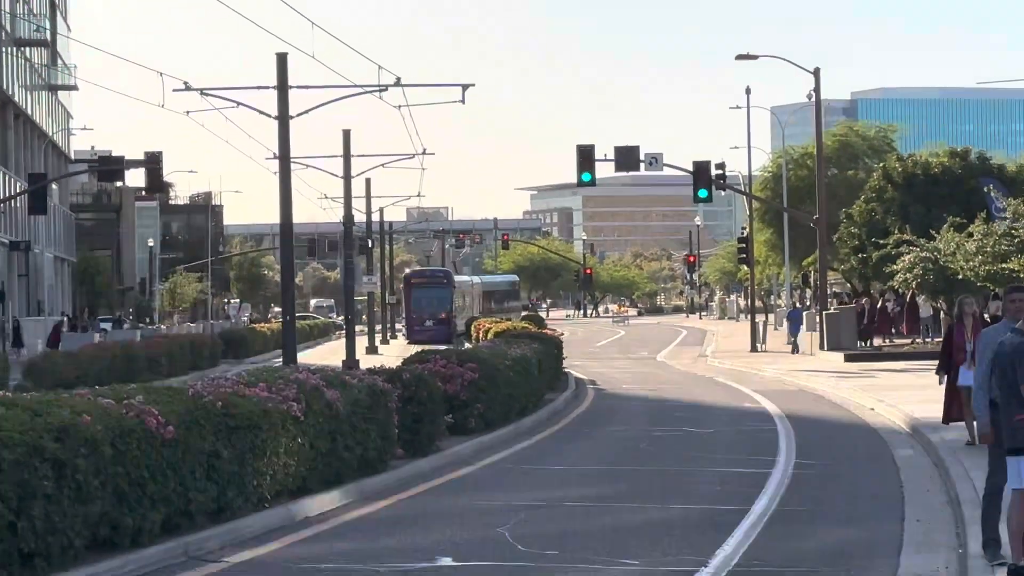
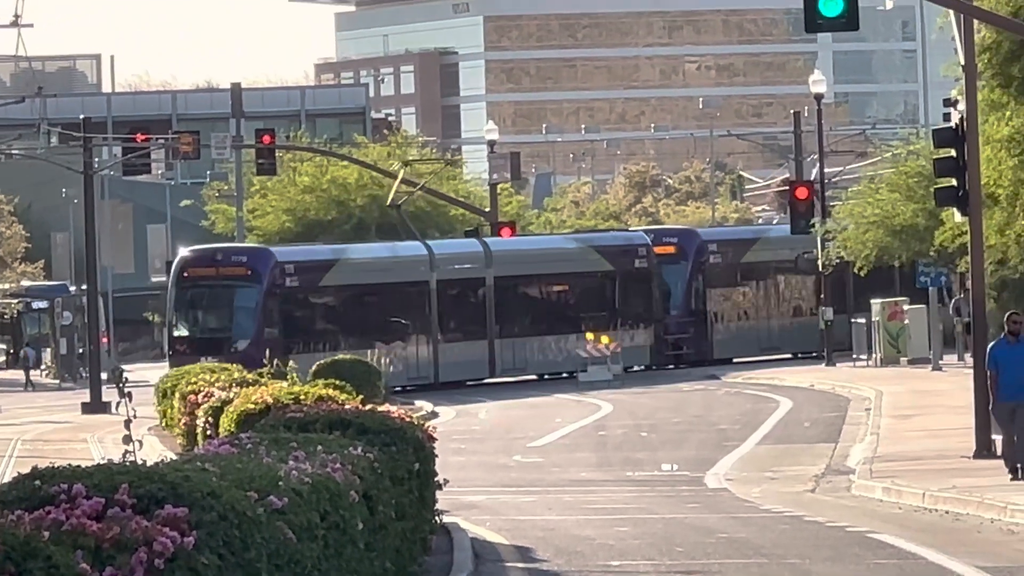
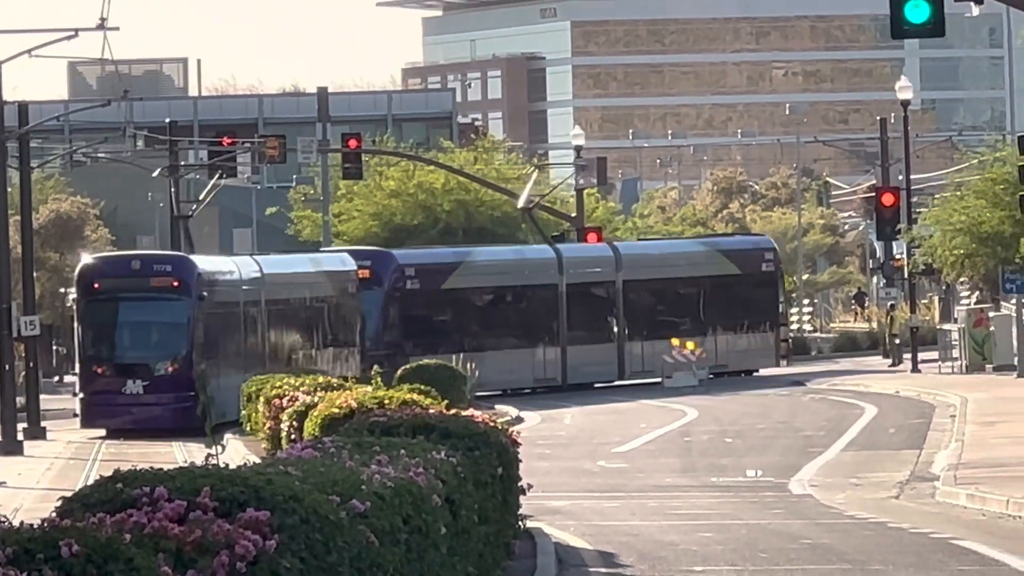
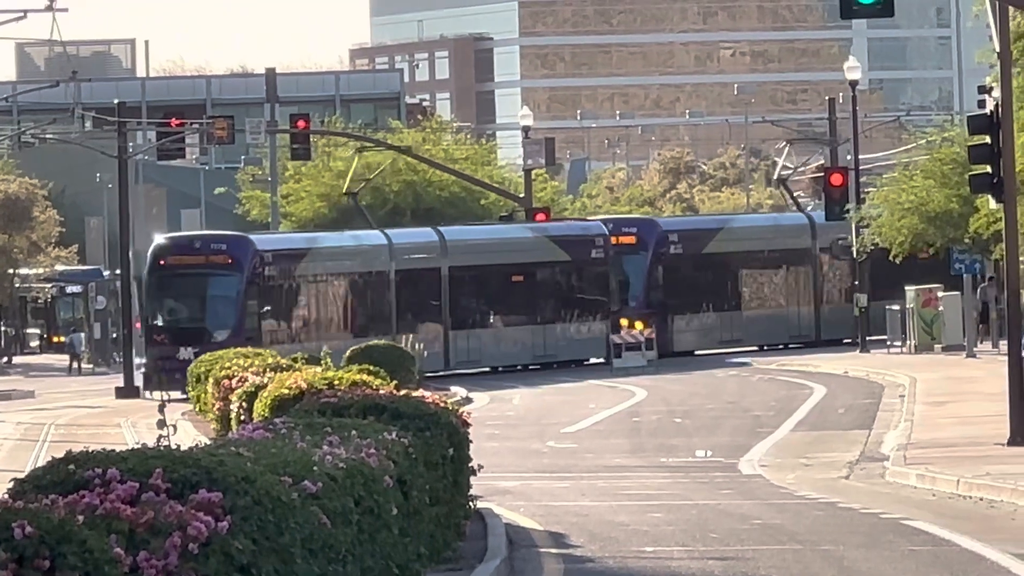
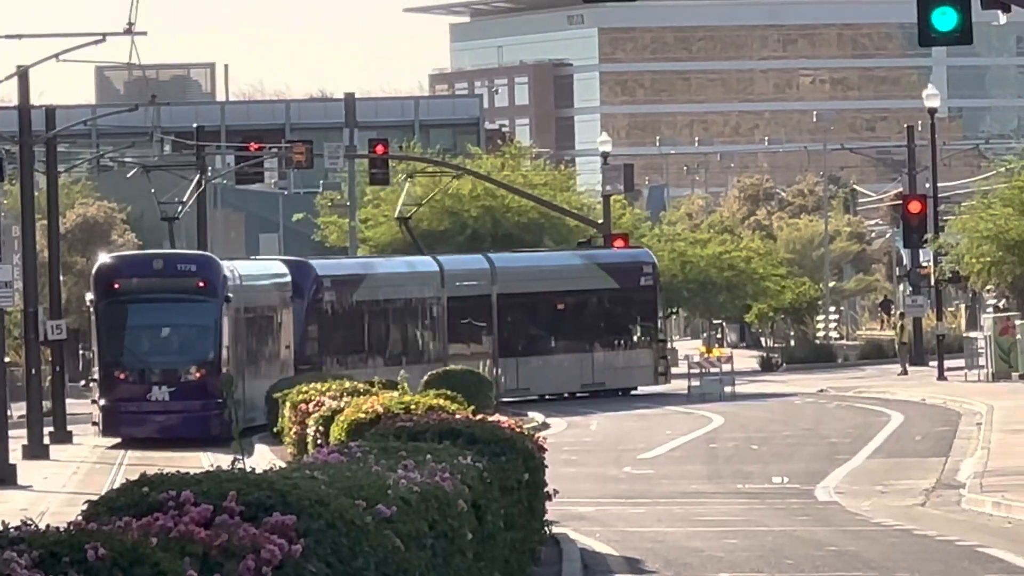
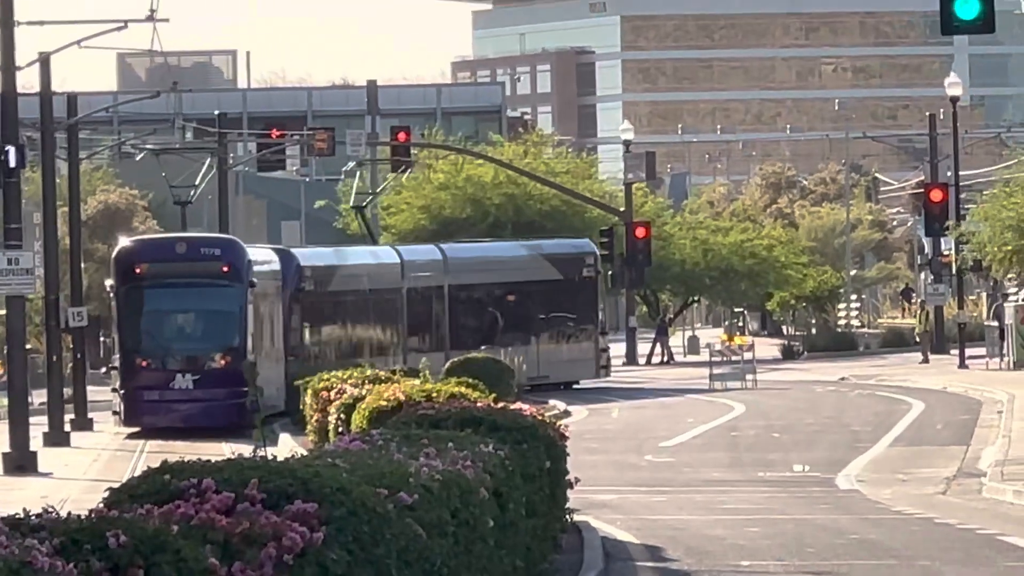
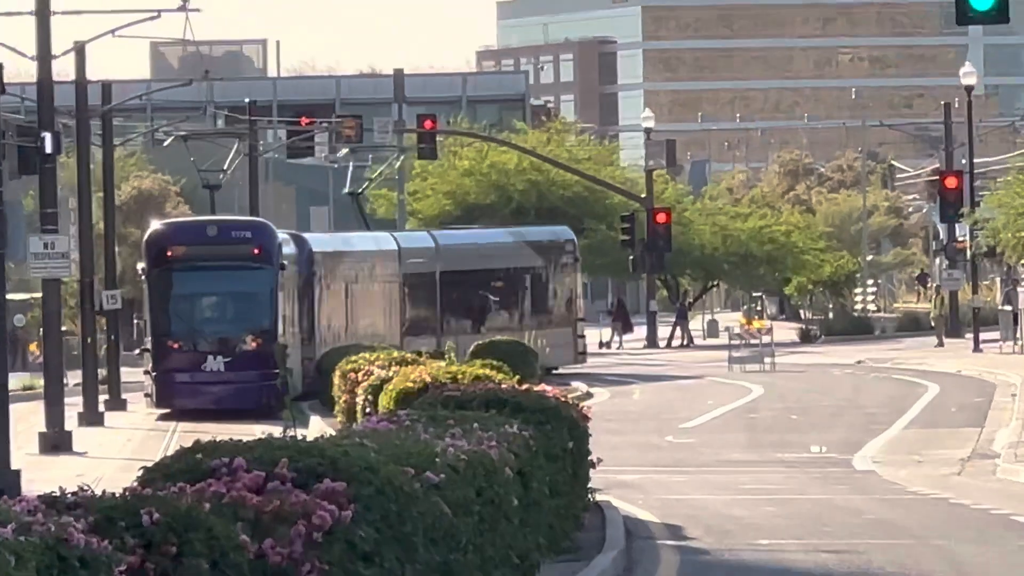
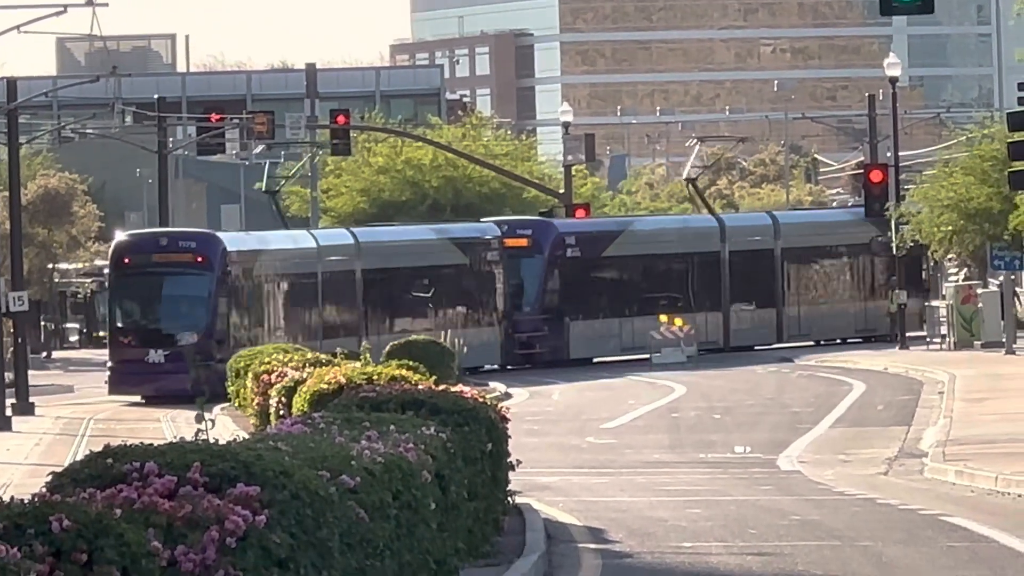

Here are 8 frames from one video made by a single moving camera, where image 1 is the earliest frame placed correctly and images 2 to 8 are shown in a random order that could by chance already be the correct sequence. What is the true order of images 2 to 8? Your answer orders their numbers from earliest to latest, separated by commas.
7, 6, 5, 3, 8, 4, 2
